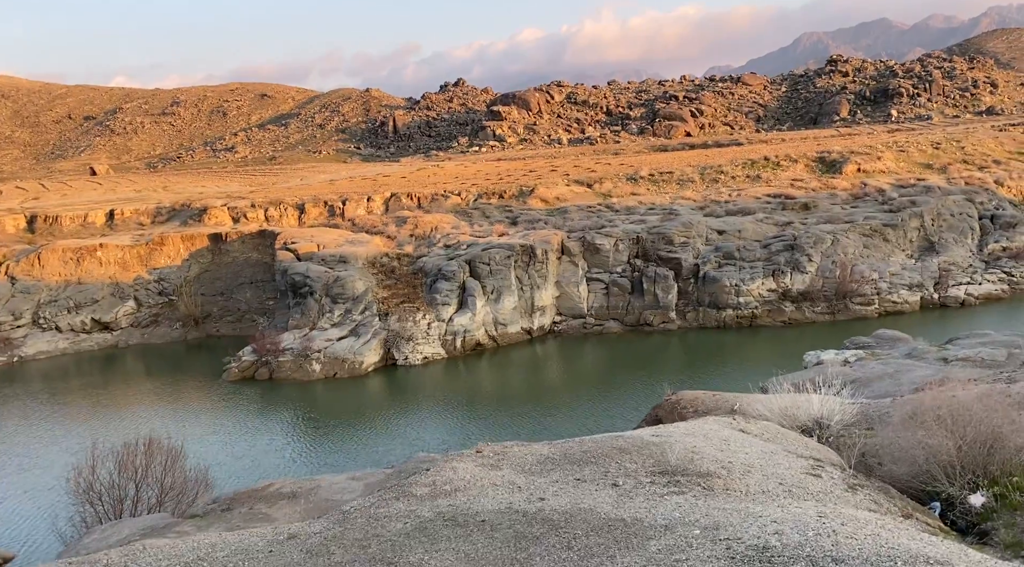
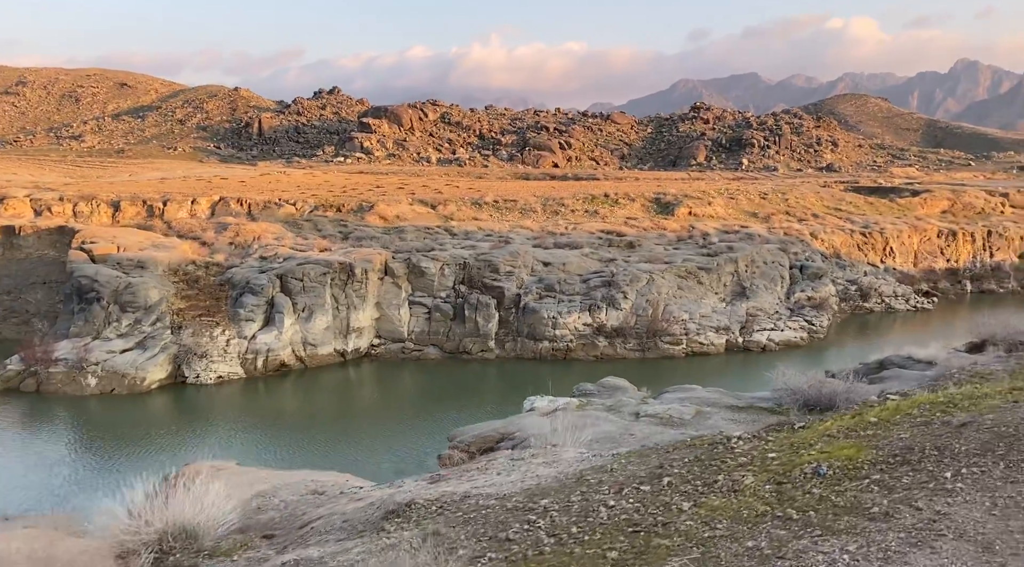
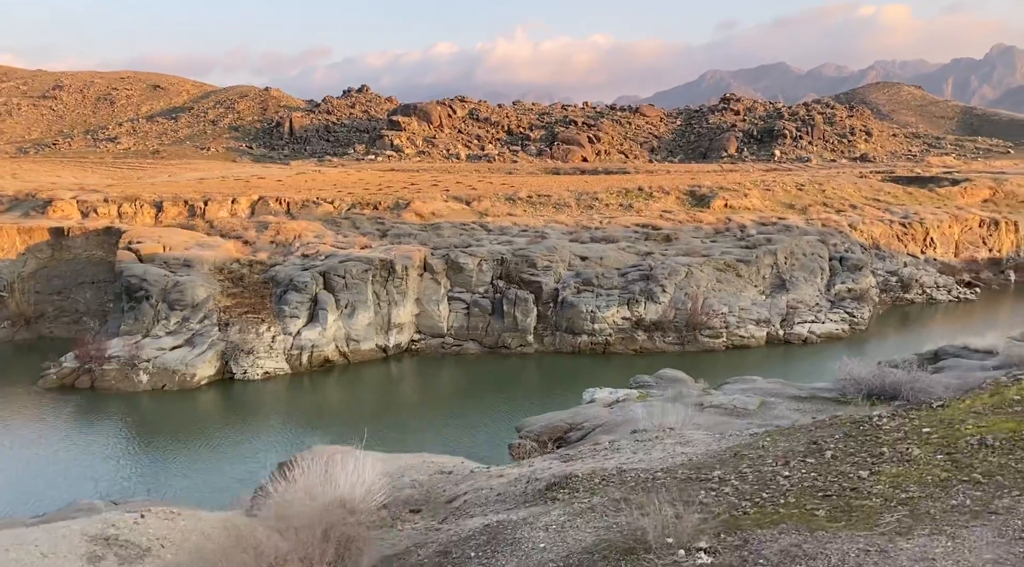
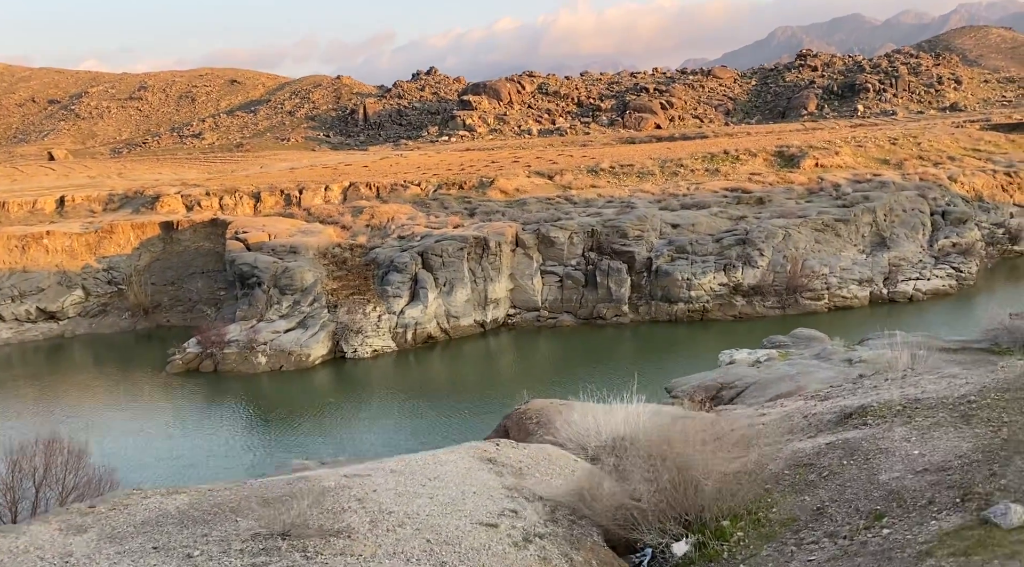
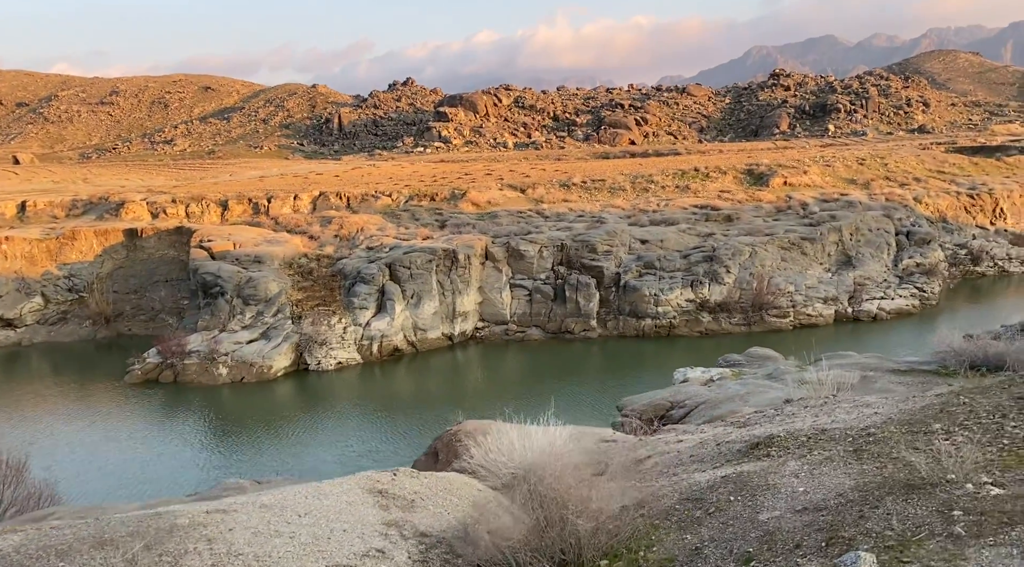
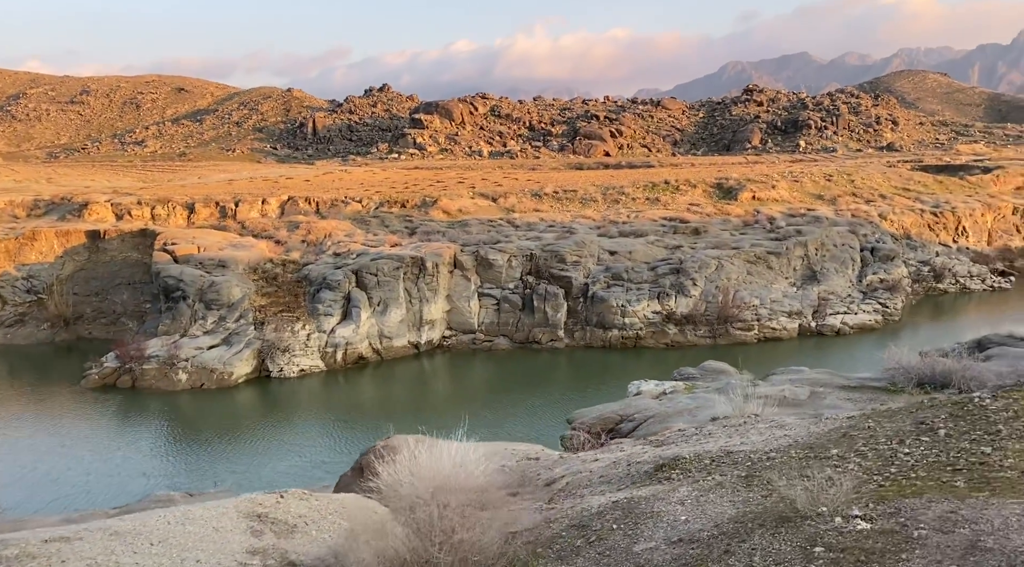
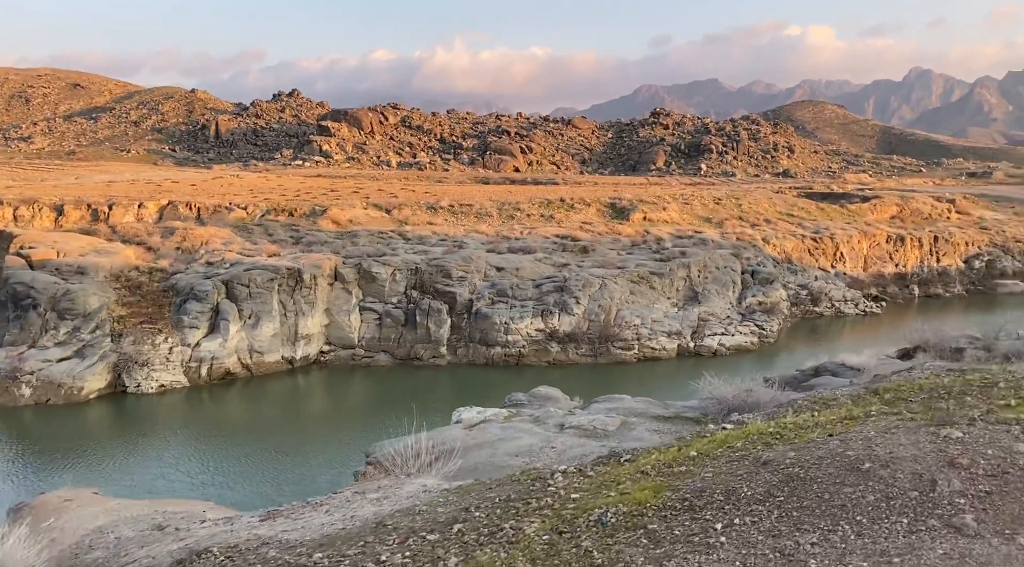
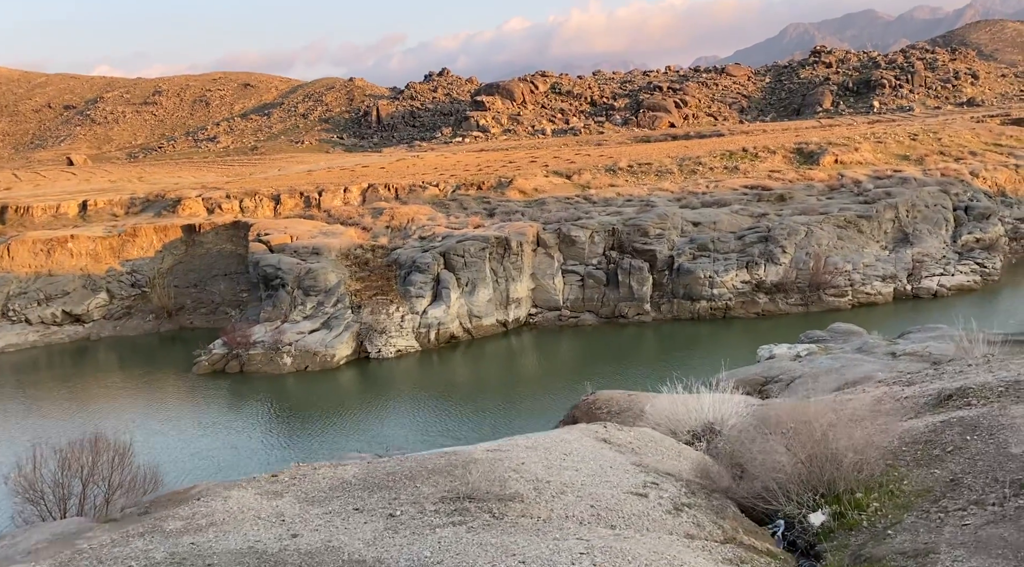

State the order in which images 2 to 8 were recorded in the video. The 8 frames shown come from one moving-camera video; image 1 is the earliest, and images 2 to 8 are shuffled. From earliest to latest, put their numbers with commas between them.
8, 4, 5, 6, 3, 2, 7
